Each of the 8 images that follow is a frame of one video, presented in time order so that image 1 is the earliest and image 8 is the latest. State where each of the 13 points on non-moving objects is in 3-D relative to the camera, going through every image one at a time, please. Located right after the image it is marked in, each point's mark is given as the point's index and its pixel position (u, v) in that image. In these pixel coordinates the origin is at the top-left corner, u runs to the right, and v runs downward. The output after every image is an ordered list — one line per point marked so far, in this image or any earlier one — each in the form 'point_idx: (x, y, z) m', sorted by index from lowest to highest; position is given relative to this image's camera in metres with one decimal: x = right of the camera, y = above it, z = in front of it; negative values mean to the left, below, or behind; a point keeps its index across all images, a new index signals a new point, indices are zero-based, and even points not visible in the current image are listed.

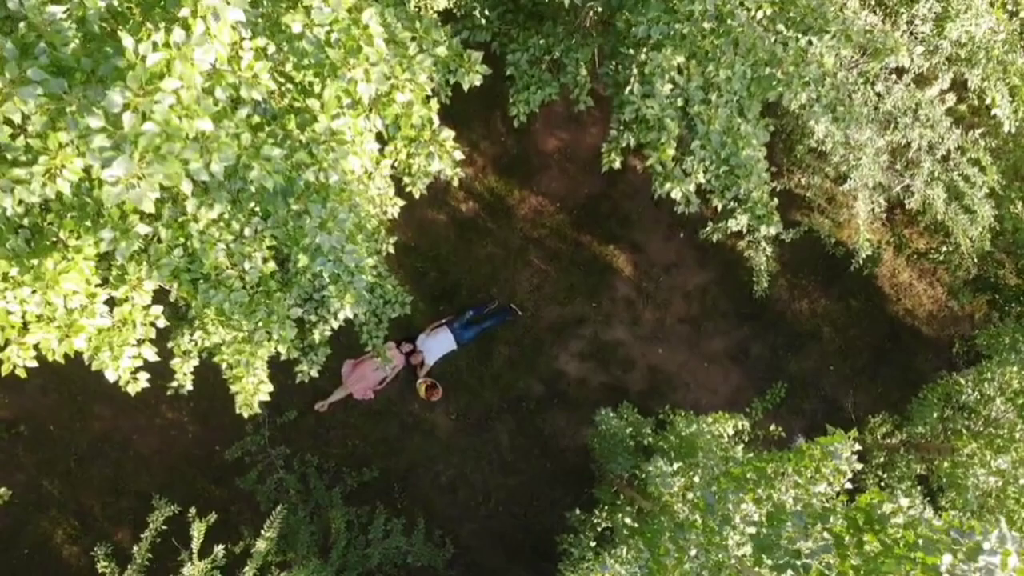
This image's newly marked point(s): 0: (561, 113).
0: (+0.4, +1.5, +8.5) m
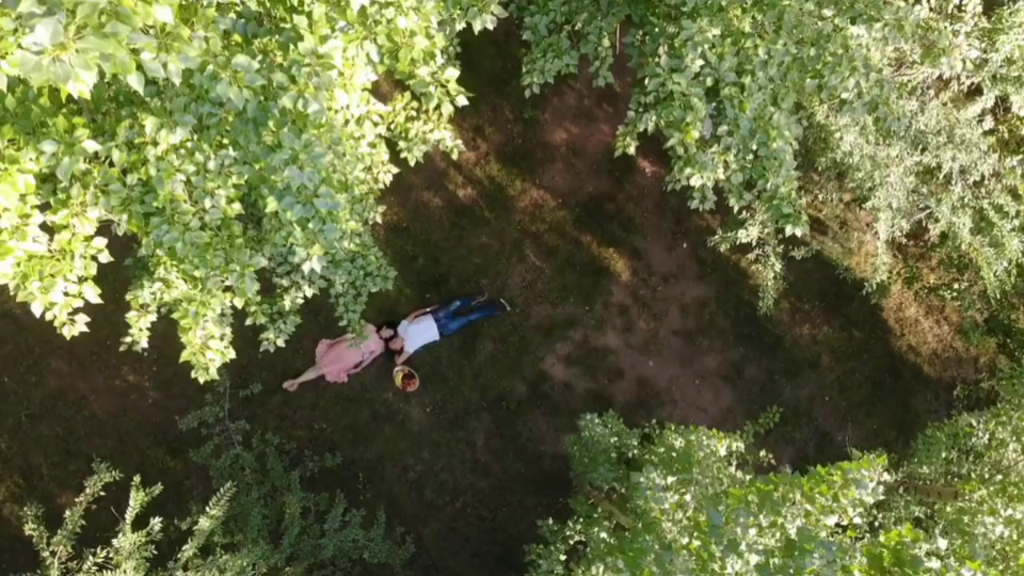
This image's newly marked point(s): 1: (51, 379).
0: (+0.5, +1.6, +8.1) m
1: (-3.8, -0.8, +7.6) m
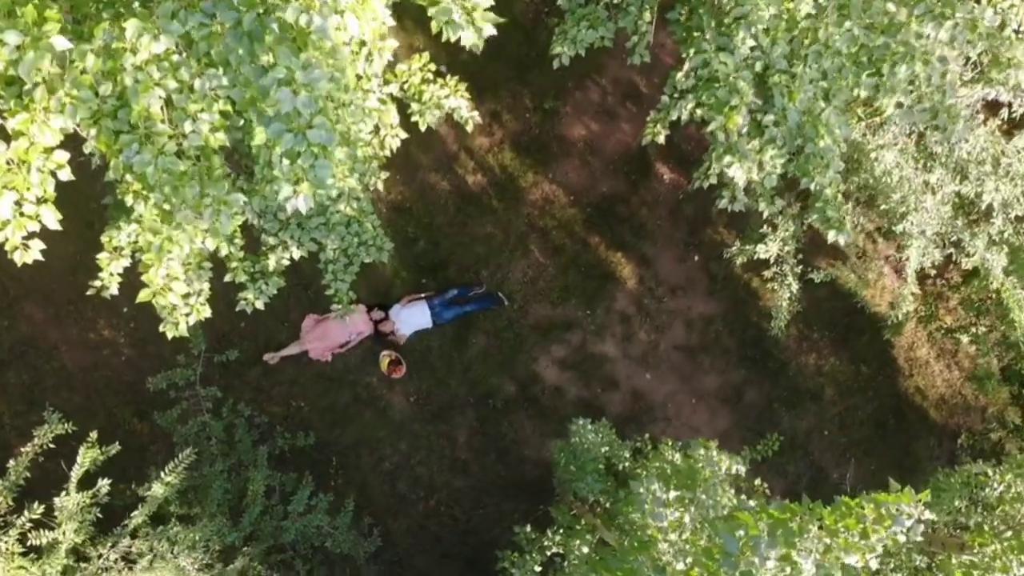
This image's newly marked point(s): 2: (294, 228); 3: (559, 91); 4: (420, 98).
0: (+0.7, +1.5, +7.7) m
1: (-3.8, -0.3, +7.3) m
2: (-1.1, +0.3, +4.6) m
3: (+0.4, +1.6, +7.7) m
4: (-0.5, +1.0, +4.9) m
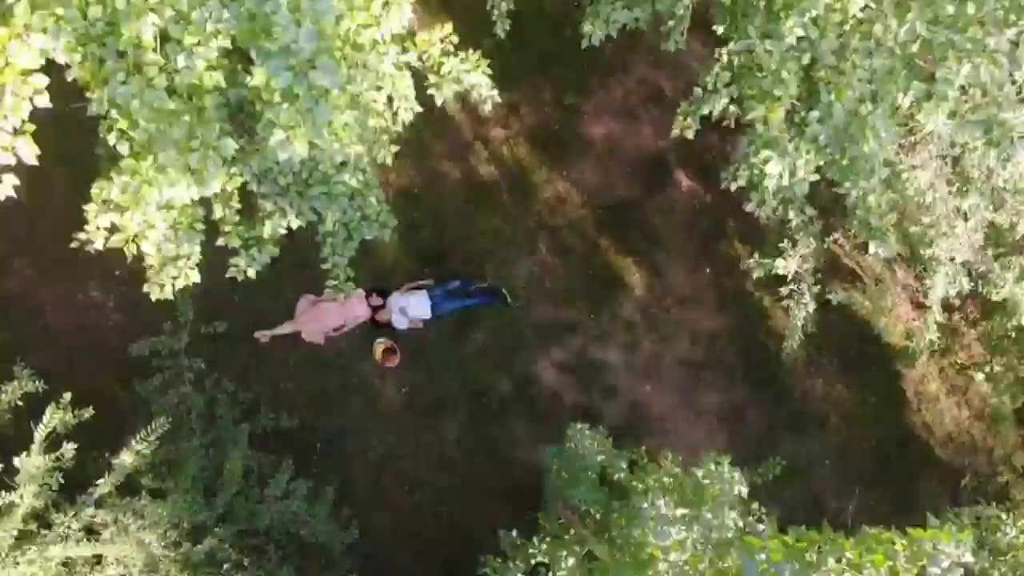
0: (+0.8, +1.5, +7.5) m
1: (-3.8, +0.1, +7.0) m
2: (-1.0, +0.4, +4.3) m
3: (+0.5, +1.6, +7.4) m
4: (-0.4, +1.1, +4.7) m
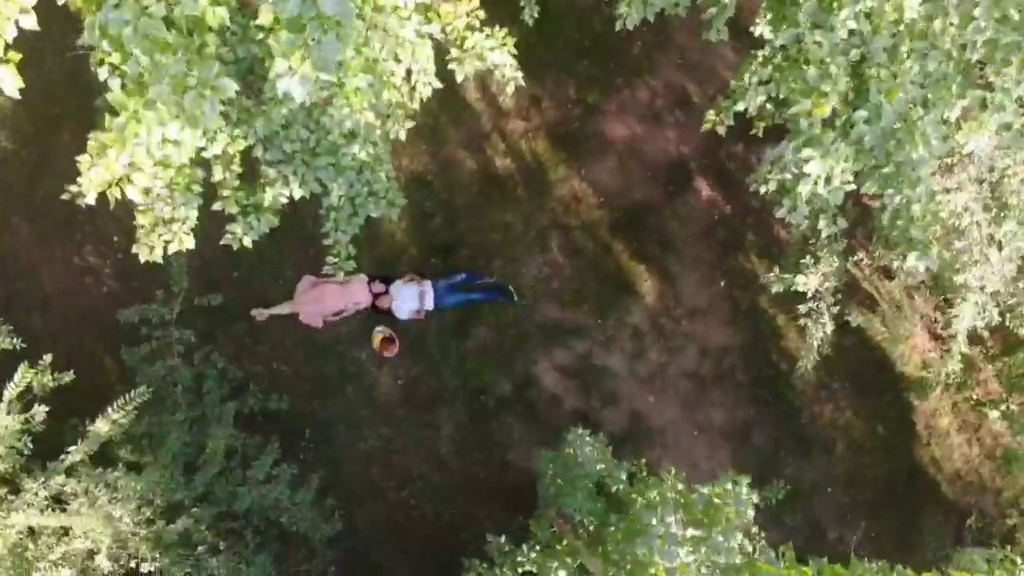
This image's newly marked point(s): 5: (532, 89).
0: (+1.0, +1.5, +7.2) m
1: (-3.7, +0.4, +6.8) m
2: (-0.9, +0.6, +4.1) m
3: (+0.7, +1.6, +7.2) m
4: (-0.2, +1.2, +4.4) m
5: (+0.2, +1.6, +7.2) m
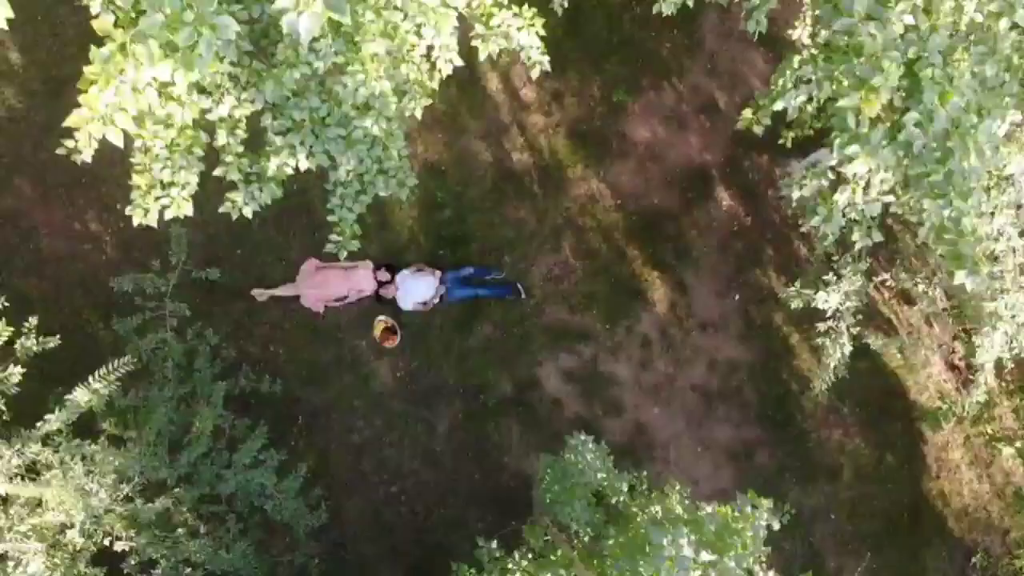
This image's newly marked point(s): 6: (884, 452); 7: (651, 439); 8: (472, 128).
0: (+1.2, +1.4, +7.0) m
1: (-3.6, +0.7, +6.6) m
2: (-0.9, +0.6, +3.9) m
3: (+0.9, +1.5, +7.0) m
4: (-0.1, +1.2, +4.2) m
5: (+0.3, +1.6, +7.0) m
6: (+2.9, -1.3, +7.2) m
7: (+1.1, -1.2, +7.2) m
8: (-0.3, +1.2, +6.9) m
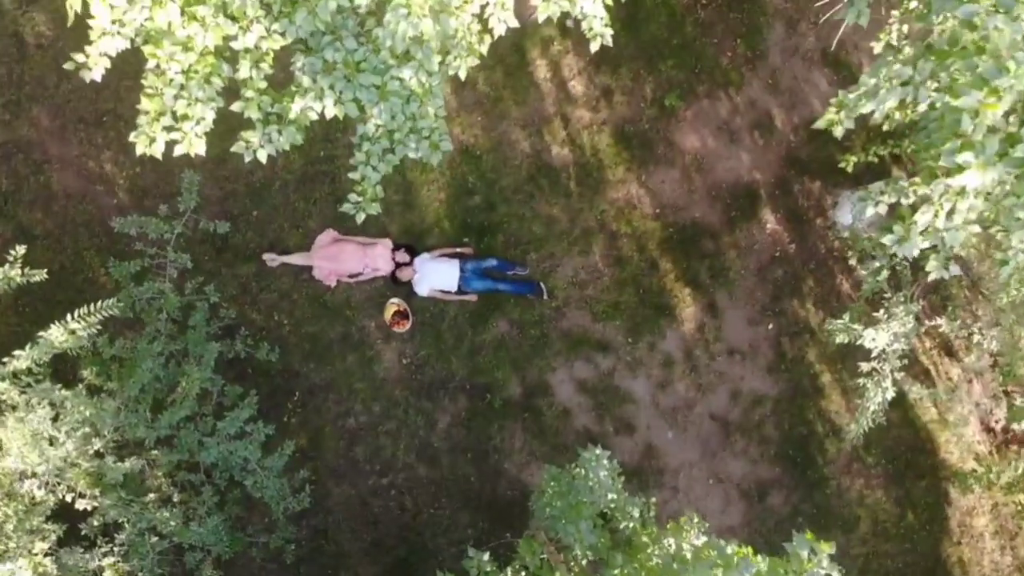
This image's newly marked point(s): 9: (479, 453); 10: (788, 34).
0: (+1.5, +1.3, +6.6) m
1: (-3.4, +1.1, +6.3) m
2: (-0.7, +0.8, +3.5) m
3: (+1.3, +1.4, +6.6) m
4: (+0.2, +1.2, +3.8) m
5: (+0.7, +1.5, +6.6) m
6: (+2.9, -1.6, +6.8) m
7: (+1.1, -1.3, +6.7) m
8: (0.0, +1.3, +6.5) m
9: (-0.2, -1.2, +6.5) m
10: (+2.0, +1.8, +6.6) m
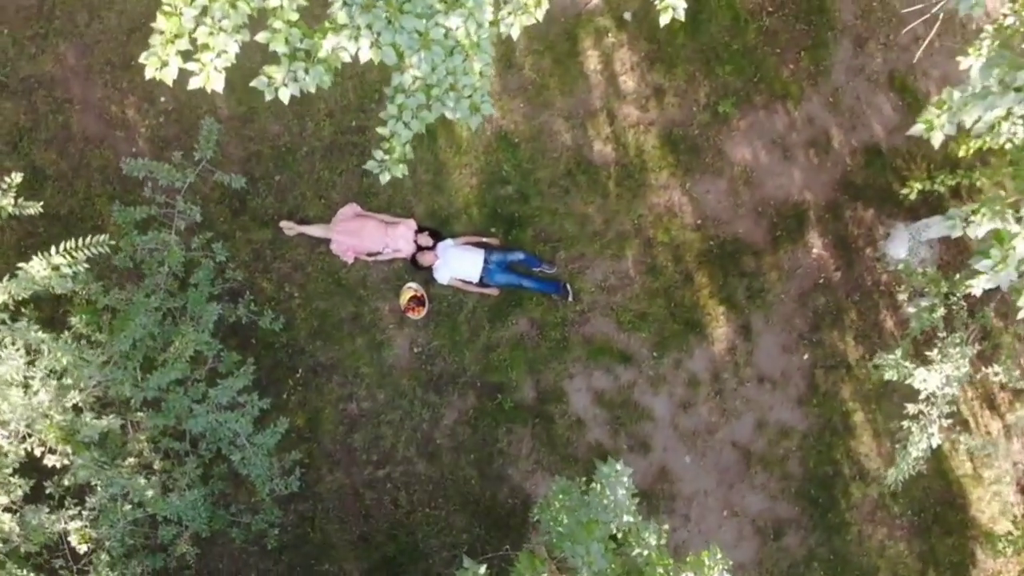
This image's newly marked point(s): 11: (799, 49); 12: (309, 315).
0: (+1.8, +1.1, +6.2) m
1: (-3.0, +1.5, +6.0) m
2: (-0.5, +0.9, +3.1) m
3: (+1.6, +1.3, +6.2) m
4: (+0.4, +1.3, +3.5) m
5: (+1.0, +1.5, +6.2) m
6: (+2.9, -1.9, +6.3) m
7: (+1.1, -1.4, +6.3) m
8: (+0.3, +1.3, +6.2) m
9: (-0.2, -1.1, +6.2) m
10: (+2.3, +1.6, +6.2) m
11: (+2.0, +1.6, +6.2) m
12: (-1.3, -0.2, +6.1) m
